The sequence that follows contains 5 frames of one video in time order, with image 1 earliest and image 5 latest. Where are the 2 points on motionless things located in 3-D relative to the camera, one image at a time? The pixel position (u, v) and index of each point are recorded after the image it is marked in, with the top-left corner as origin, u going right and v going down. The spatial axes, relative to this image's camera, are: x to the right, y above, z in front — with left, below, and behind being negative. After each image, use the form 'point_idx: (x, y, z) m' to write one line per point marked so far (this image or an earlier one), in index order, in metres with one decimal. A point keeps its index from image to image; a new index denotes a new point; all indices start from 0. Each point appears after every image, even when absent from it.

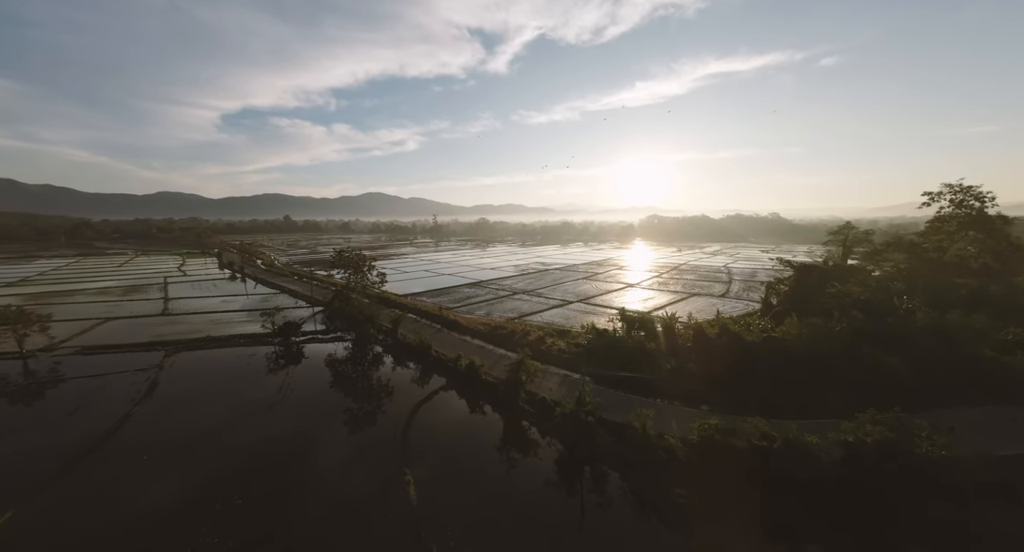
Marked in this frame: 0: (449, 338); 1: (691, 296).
0: (-2.5, -3.4, +16.0) m
1: (+7.1, -1.0, +16.1) m
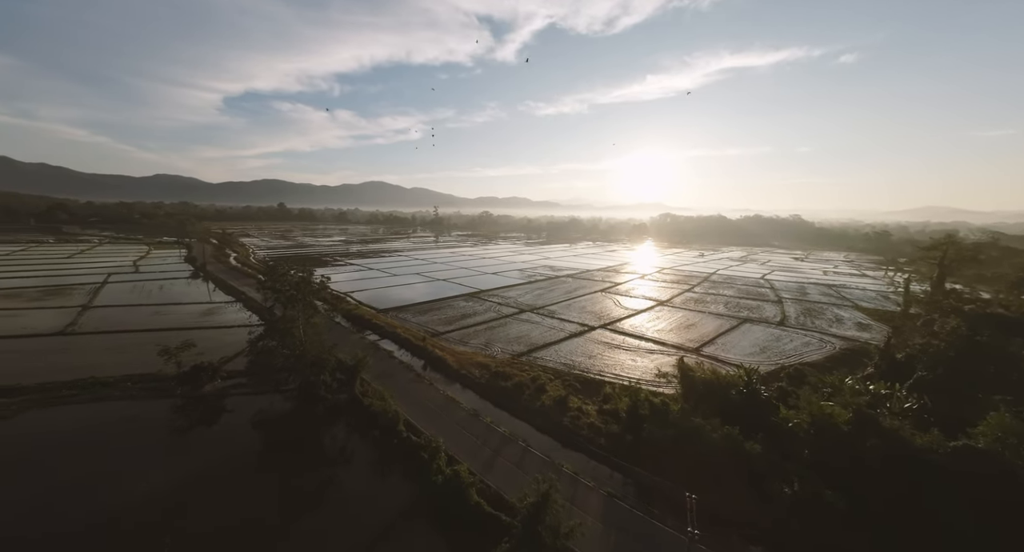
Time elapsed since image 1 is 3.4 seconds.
0: (-2.4, -3.8, +12.9) m
1: (+7.2, -1.6, +13.0) m
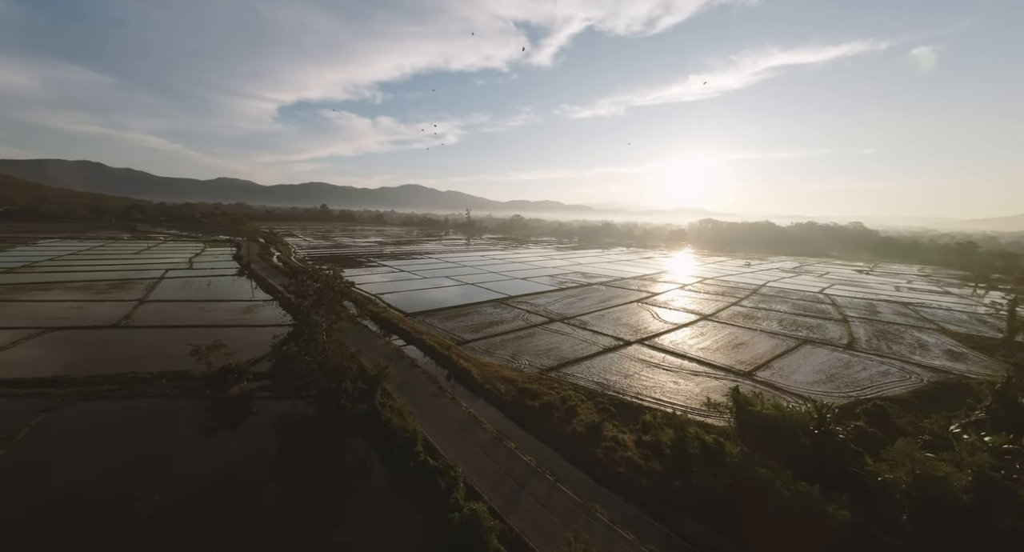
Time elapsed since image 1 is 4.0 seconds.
0: (-1.7, -4.0, +12.1) m
1: (+8.0, -2.1, +11.4) m
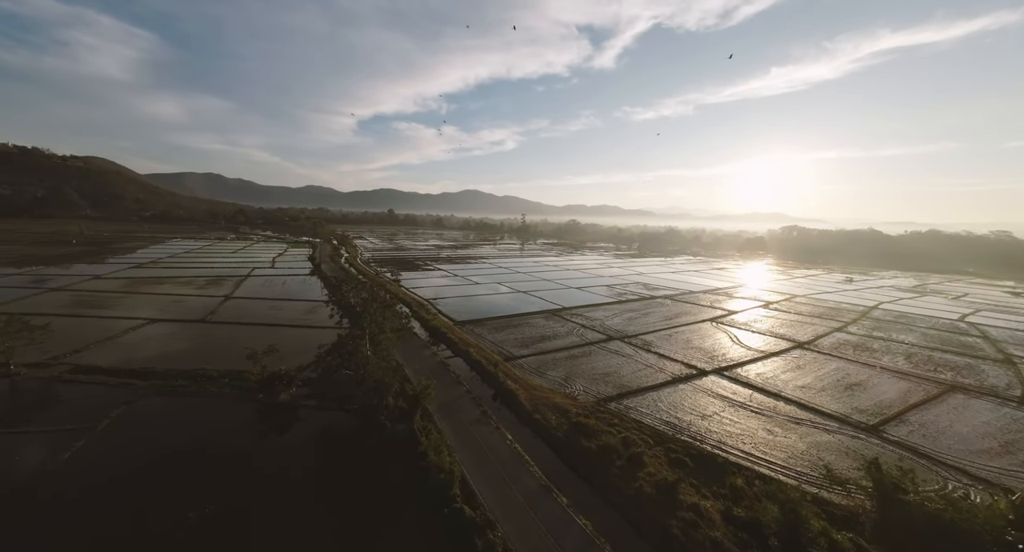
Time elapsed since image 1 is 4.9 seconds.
0: (-0.4, -4.4, +10.5) m
1: (+9.2, -2.6, +8.6) m
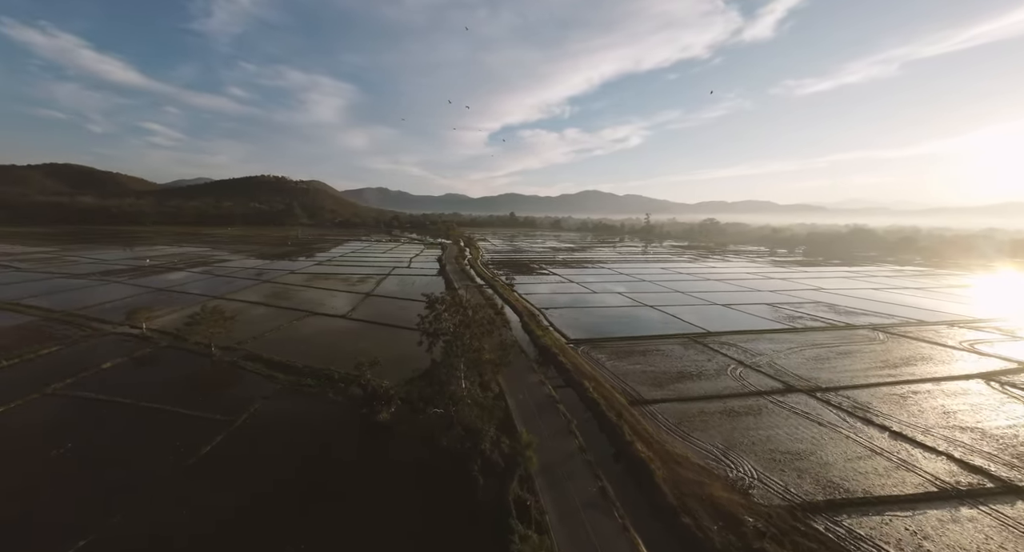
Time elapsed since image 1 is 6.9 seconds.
0: (+1.8, -4.9, +6.5) m
1: (+10.4, -3.3, +2.0) m
